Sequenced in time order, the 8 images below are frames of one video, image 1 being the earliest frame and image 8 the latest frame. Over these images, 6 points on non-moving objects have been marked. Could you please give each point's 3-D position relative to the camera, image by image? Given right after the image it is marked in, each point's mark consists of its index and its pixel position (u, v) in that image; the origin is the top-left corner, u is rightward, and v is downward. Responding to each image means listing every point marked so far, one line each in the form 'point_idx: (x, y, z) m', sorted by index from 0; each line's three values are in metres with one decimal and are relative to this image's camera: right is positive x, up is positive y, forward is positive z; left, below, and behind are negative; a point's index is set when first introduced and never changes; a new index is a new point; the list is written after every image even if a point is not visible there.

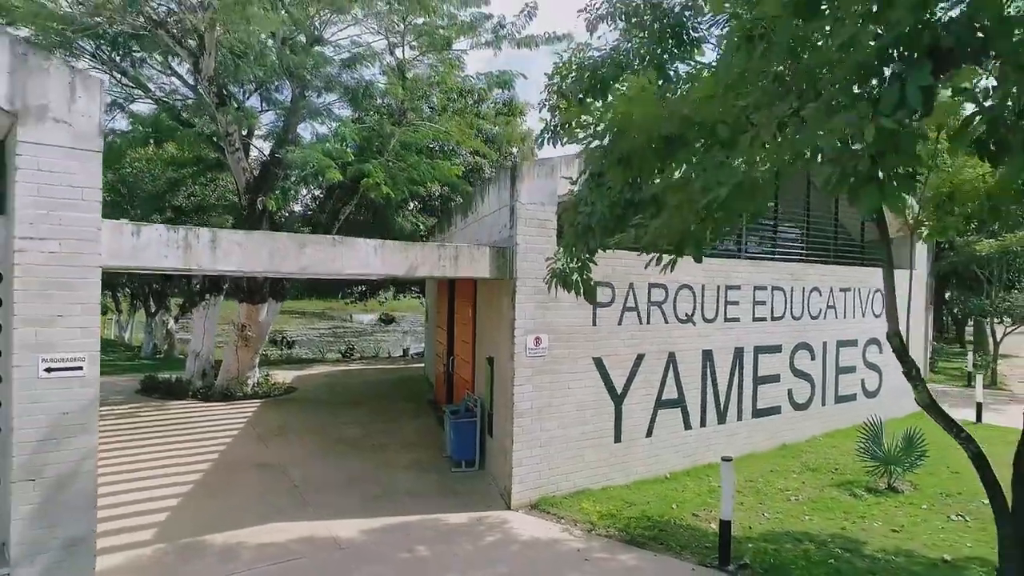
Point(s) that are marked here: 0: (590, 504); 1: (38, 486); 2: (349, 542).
0: (+0.7, -2.1, +6.8) m
1: (-2.9, -1.2, +4.4) m
2: (-1.3, -2.1, +5.8) m
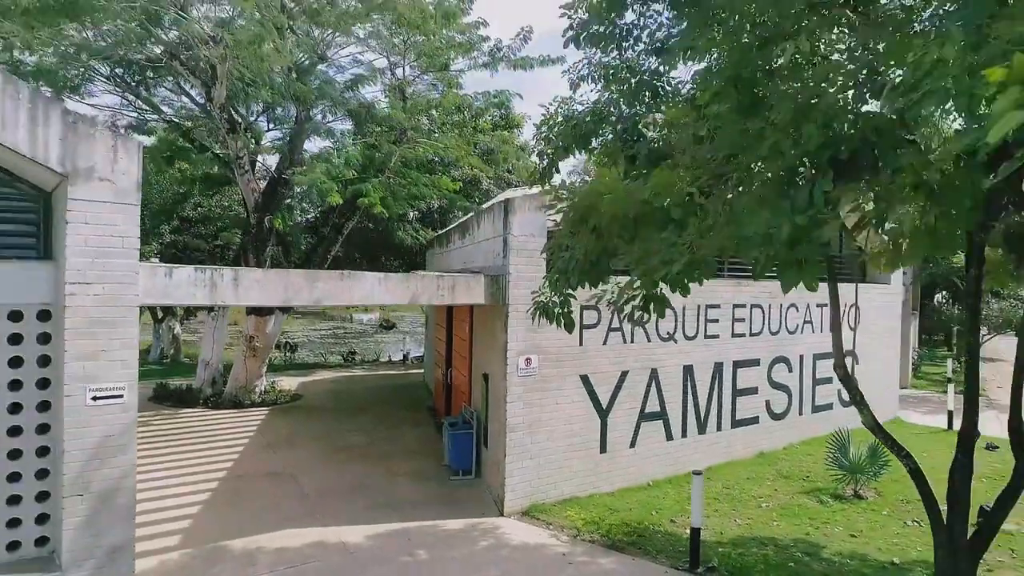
0: (+0.7, -2.3, +7.4) m
1: (-3.0, -1.5, +5.0) m
2: (-1.4, -2.3, +6.4) m
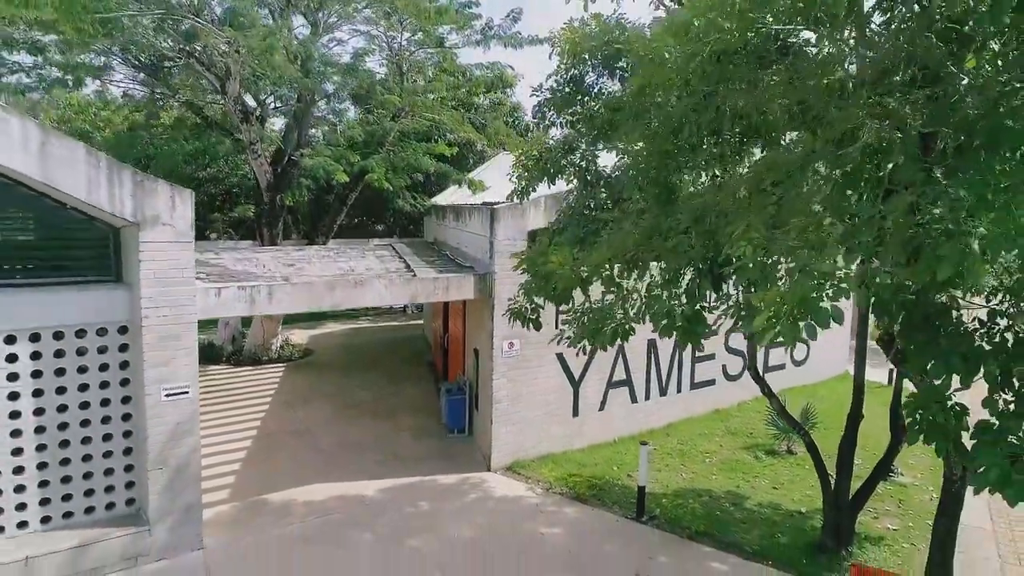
0: (+0.5, -2.2, +8.9) m
1: (-3.2, -1.7, +6.5) m
2: (-1.6, -2.4, +8.0) m
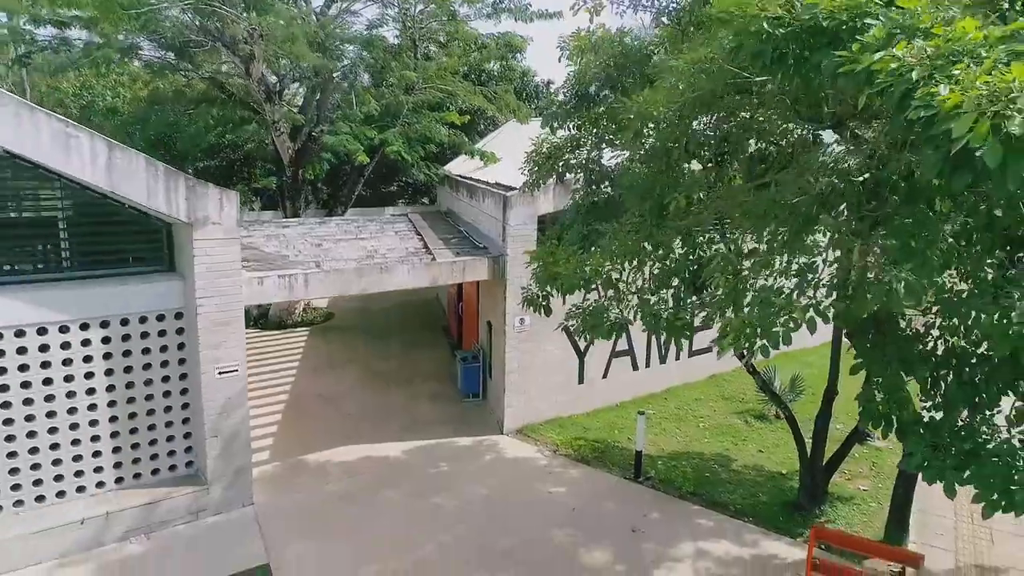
0: (+0.6, -2.0, +9.9) m
1: (-3.0, -1.6, +7.4) m
2: (-1.4, -2.1, +8.9) m
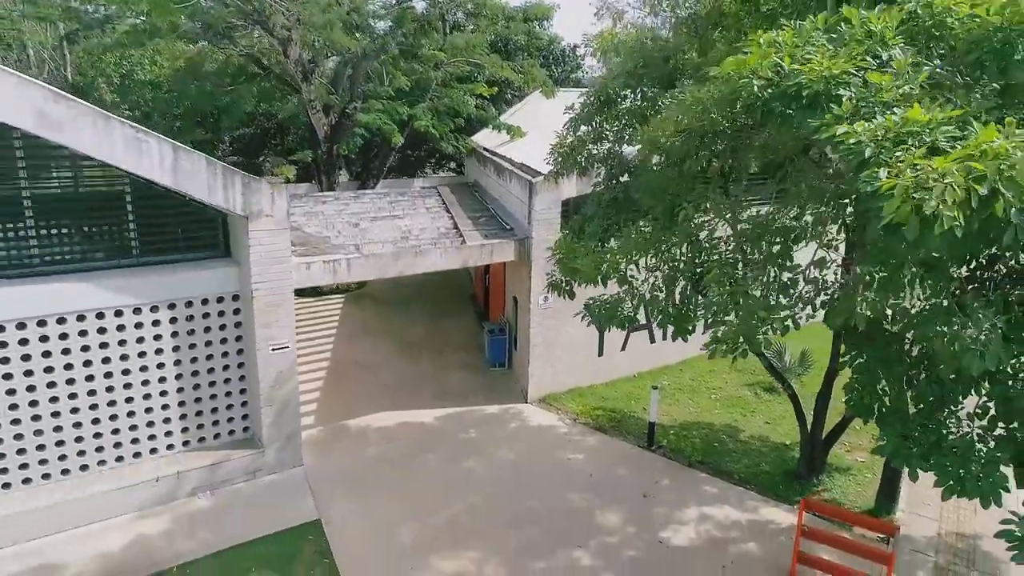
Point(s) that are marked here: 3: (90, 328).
0: (+1.0, -1.7, +10.6) m
1: (-2.8, -1.4, +8.3) m
2: (-1.1, -1.9, +9.7) m
3: (-4.3, -0.4, +7.3) m
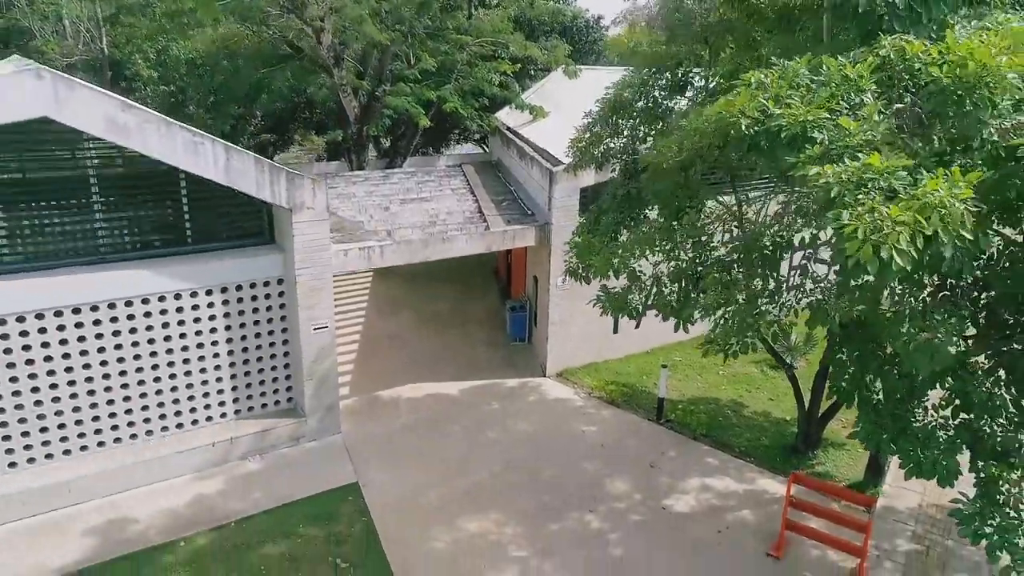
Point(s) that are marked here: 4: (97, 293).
0: (+1.3, -1.4, +11.3) m
1: (-2.5, -1.2, +9.1) m
2: (-0.8, -1.6, +10.5) m
3: (-4.1, -0.2, +8.2) m
4: (-4.5, -0.1, +7.8) m
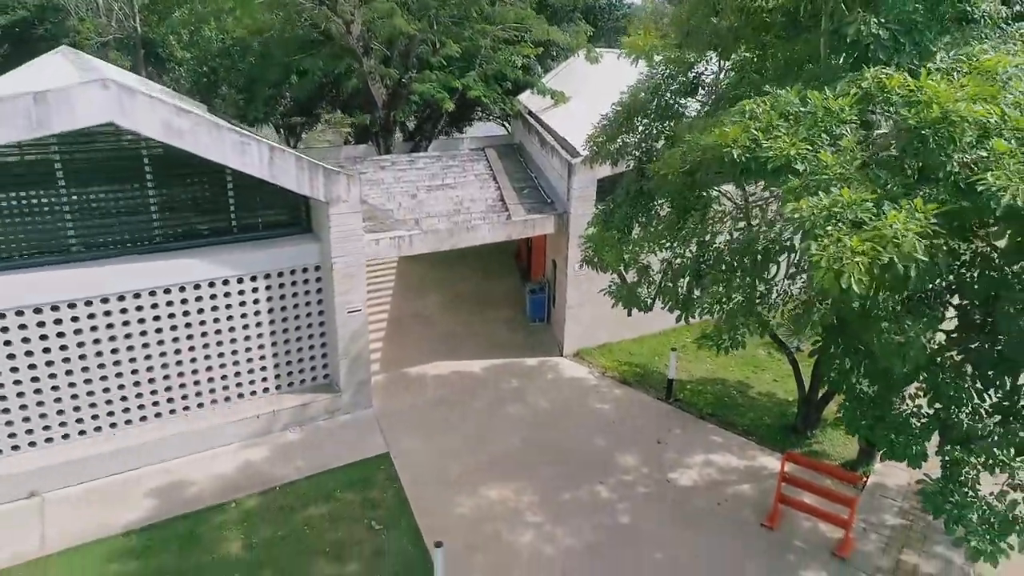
0: (+1.6, -1.1, +12.0) m
1: (-2.3, -1.0, +9.9) m
2: (-0.5, -1.4, +11.3) m
3: (-3.9, -0.1, +9.0) m
4: (-4.3, +0.1, +8.6) m
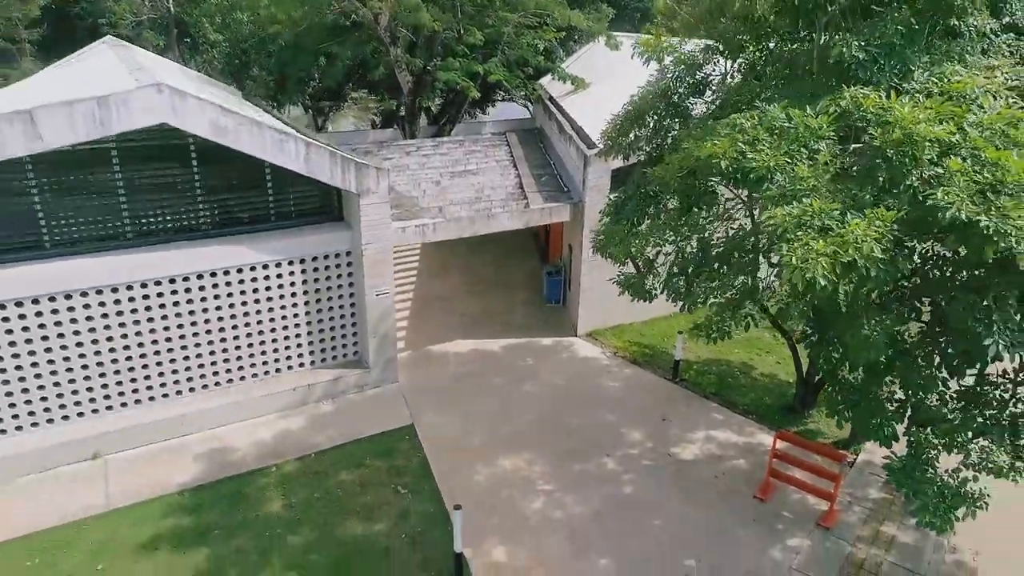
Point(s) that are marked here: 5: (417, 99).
0: (+1.9, -0.8, +12.7) m
1: (-2.0, -0.8, +10.7) m
2: (-0.3, -1.1, +12.1) m
3: (-3.7, +0.1, +9.8) m
4: (-4.1, +0.3, +9.4) m
5: (-2.3, +4.6, +17.2) m
